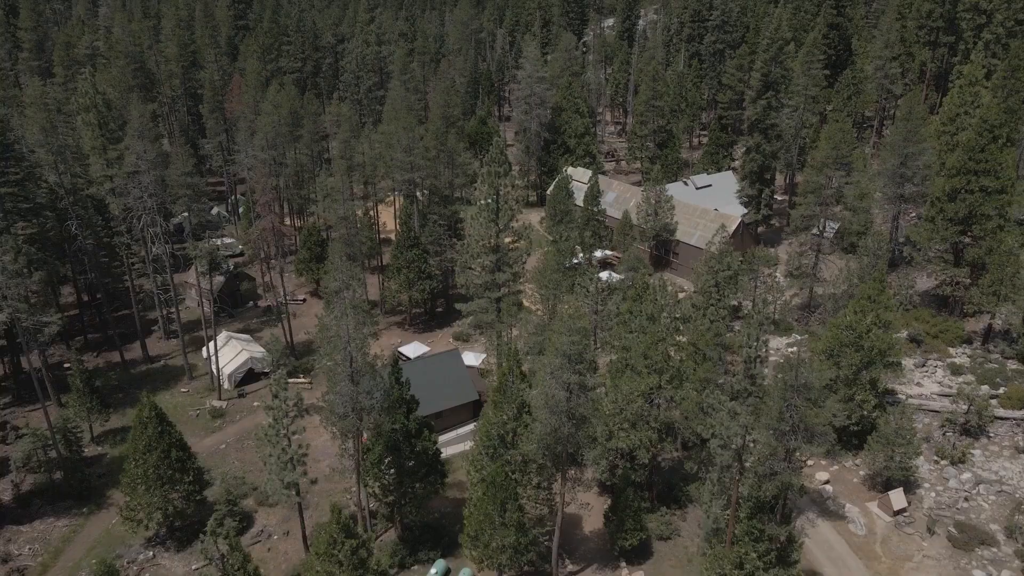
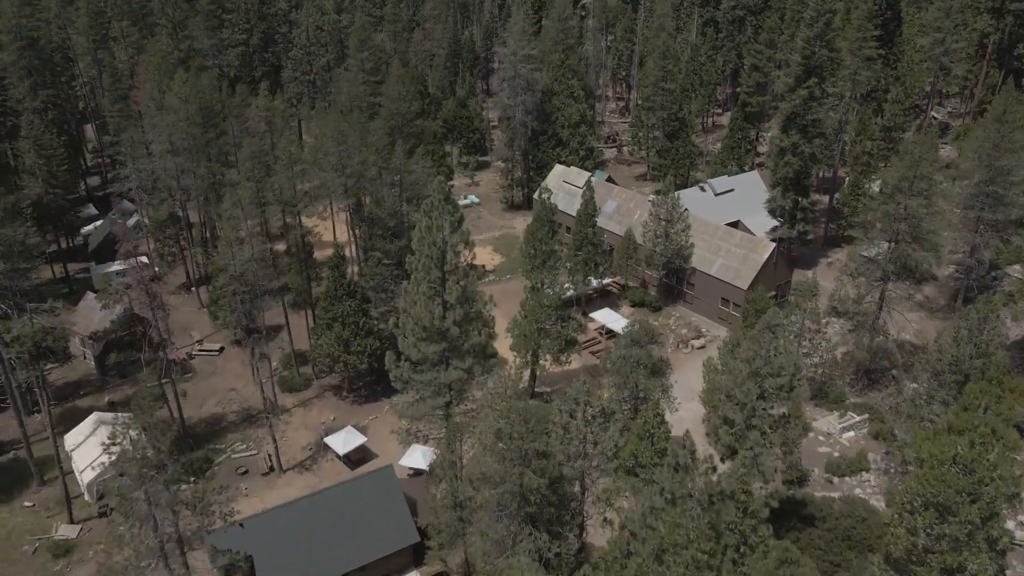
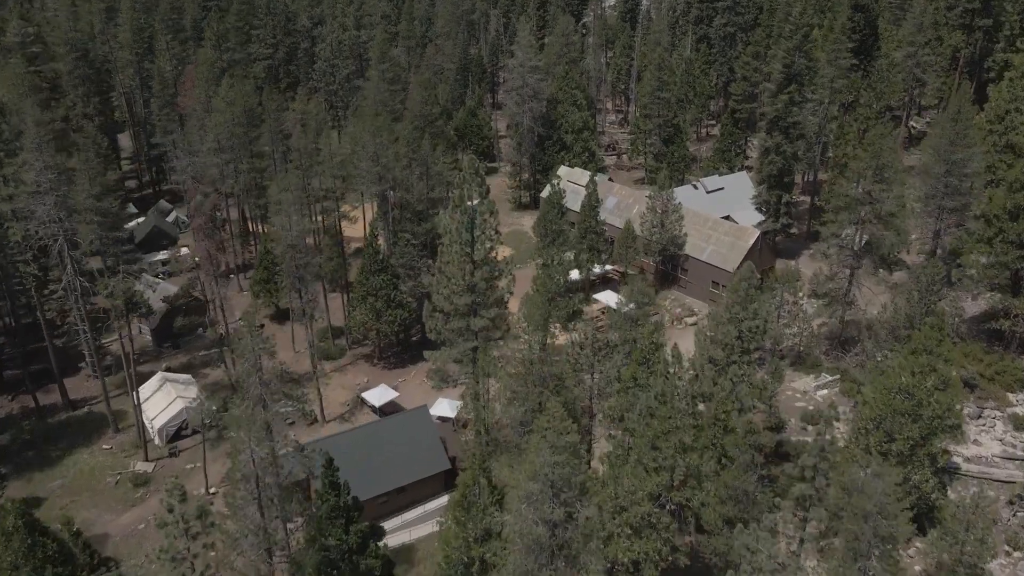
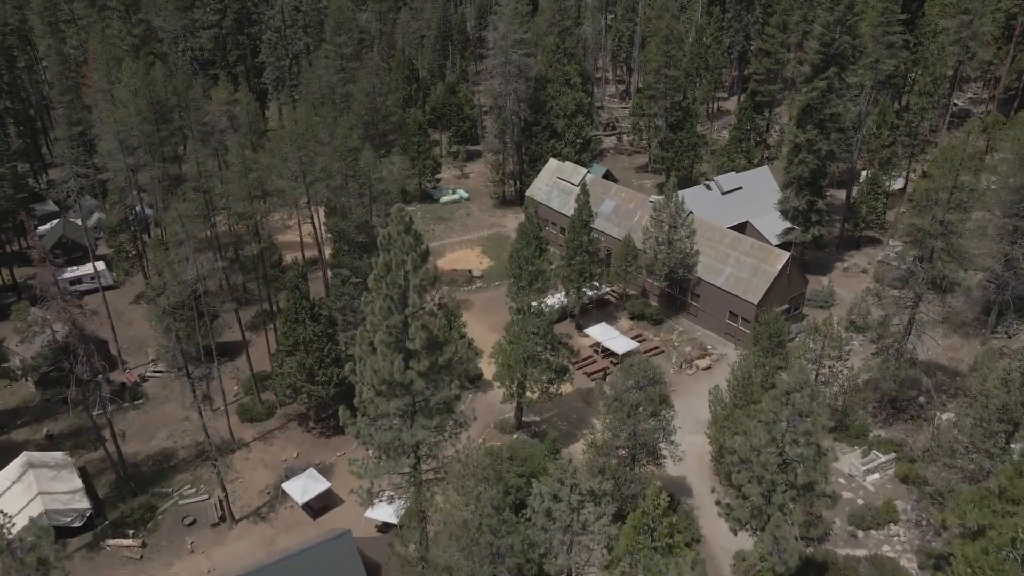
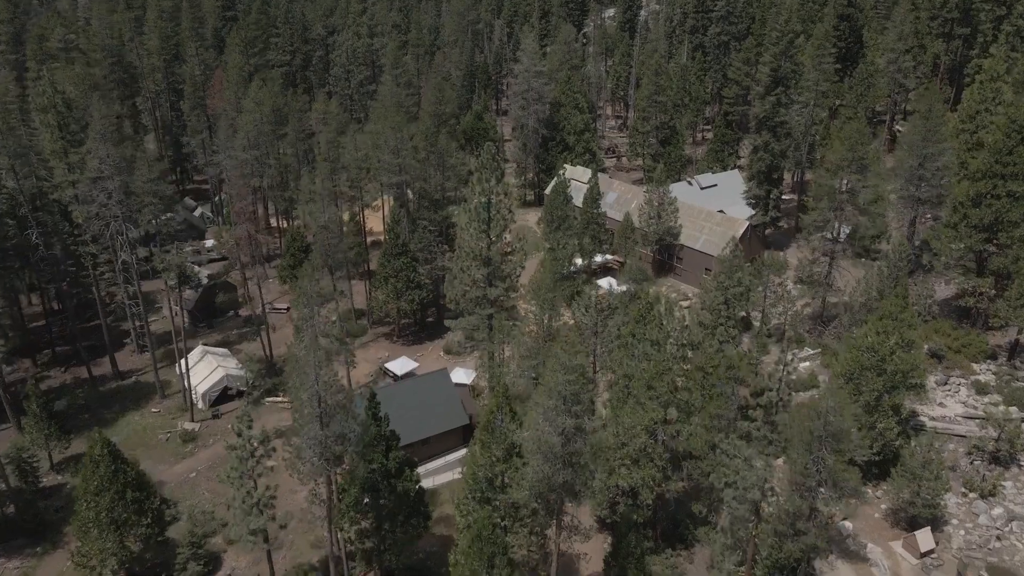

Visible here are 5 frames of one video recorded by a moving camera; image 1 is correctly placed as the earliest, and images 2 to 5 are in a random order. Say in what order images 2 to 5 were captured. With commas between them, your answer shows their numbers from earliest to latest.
5, 3, 2, 4
